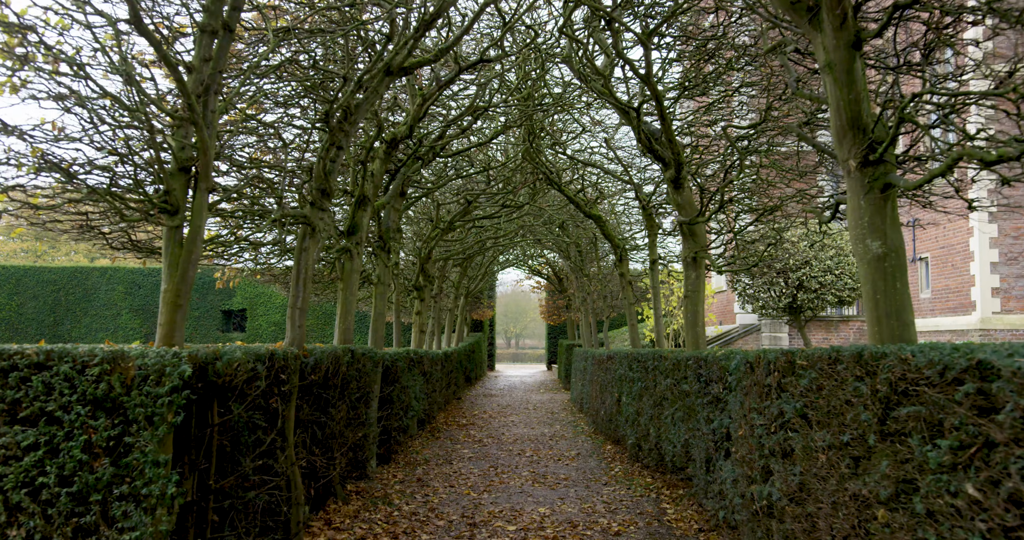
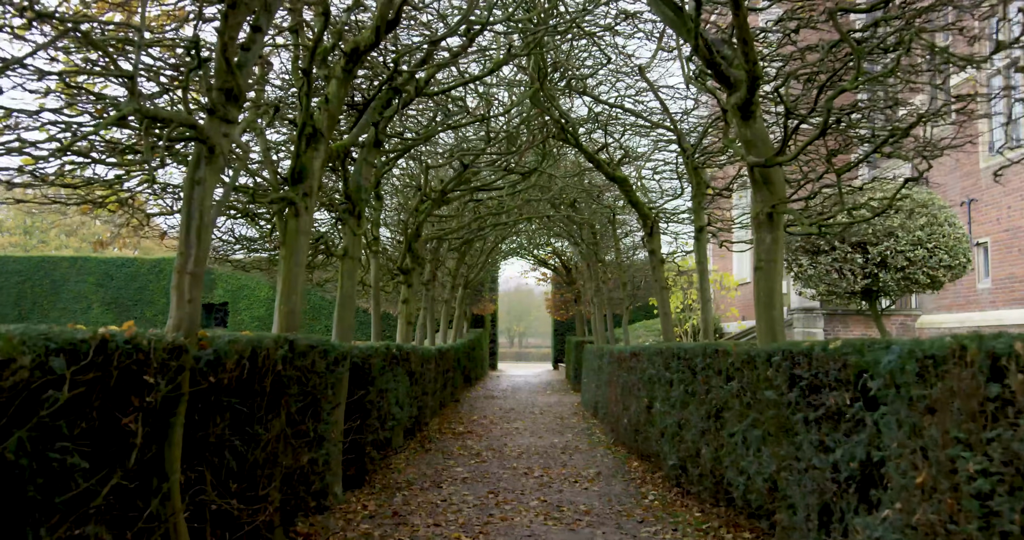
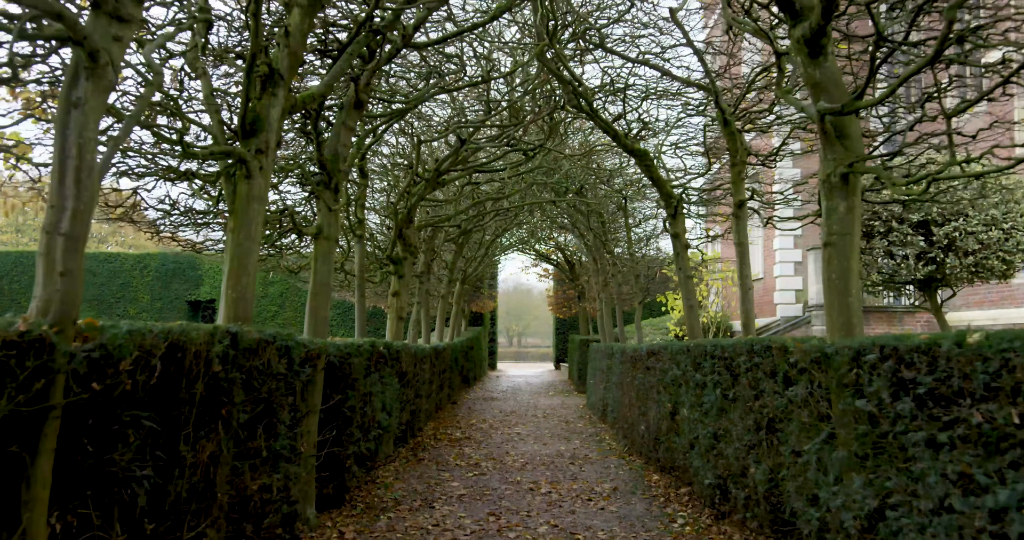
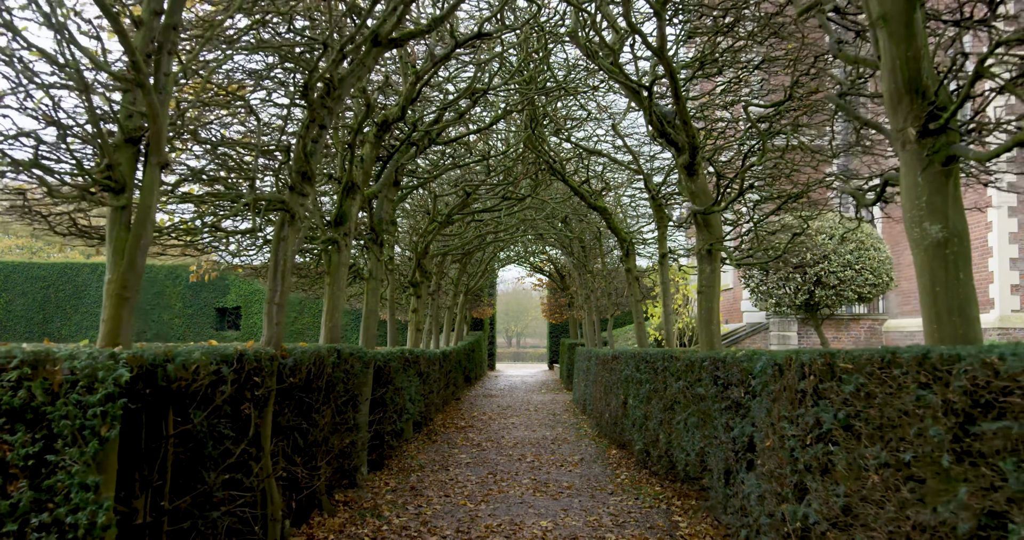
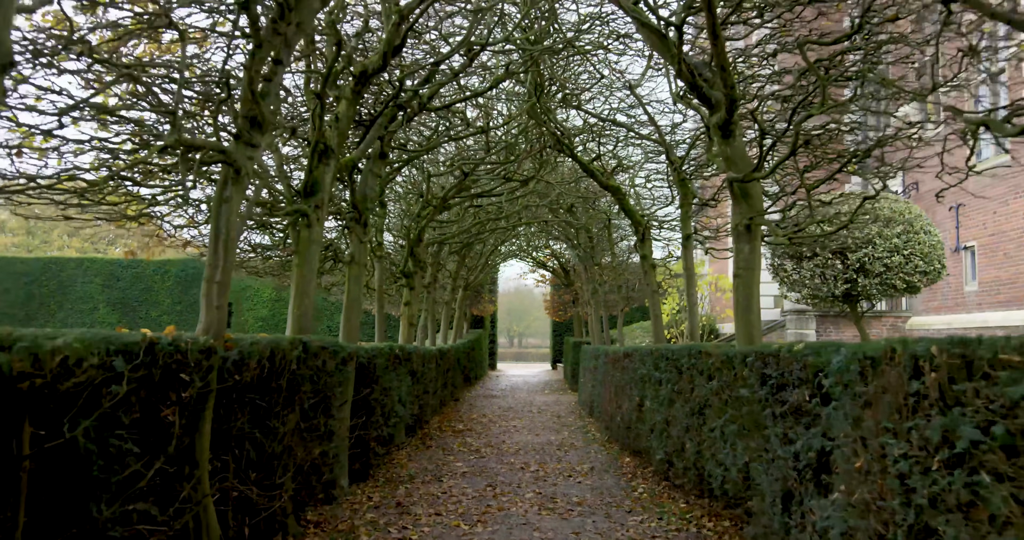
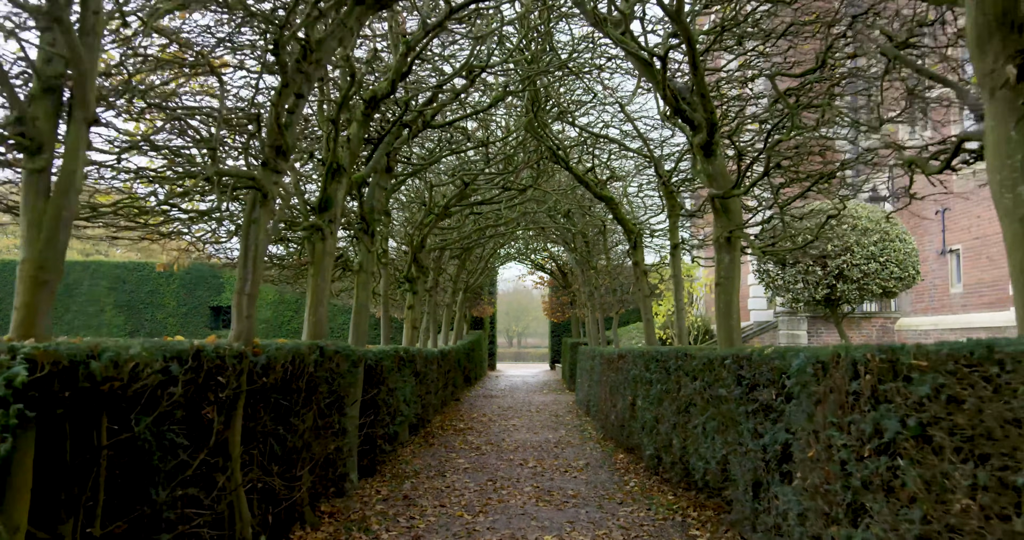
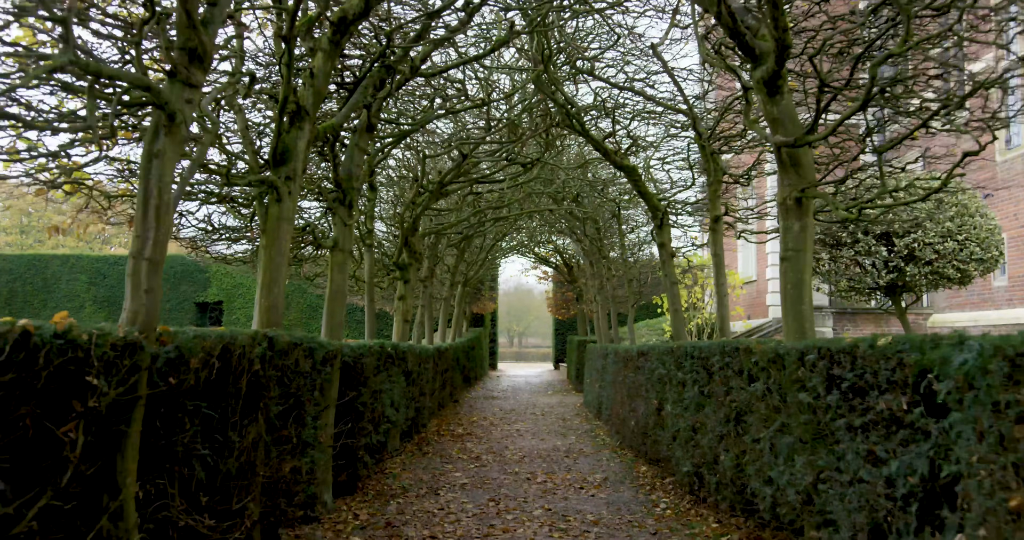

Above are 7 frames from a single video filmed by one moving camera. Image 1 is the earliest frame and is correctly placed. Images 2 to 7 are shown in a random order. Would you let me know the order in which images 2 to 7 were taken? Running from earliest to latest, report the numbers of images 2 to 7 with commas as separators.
4, 6, 5, 2, 7, 3
